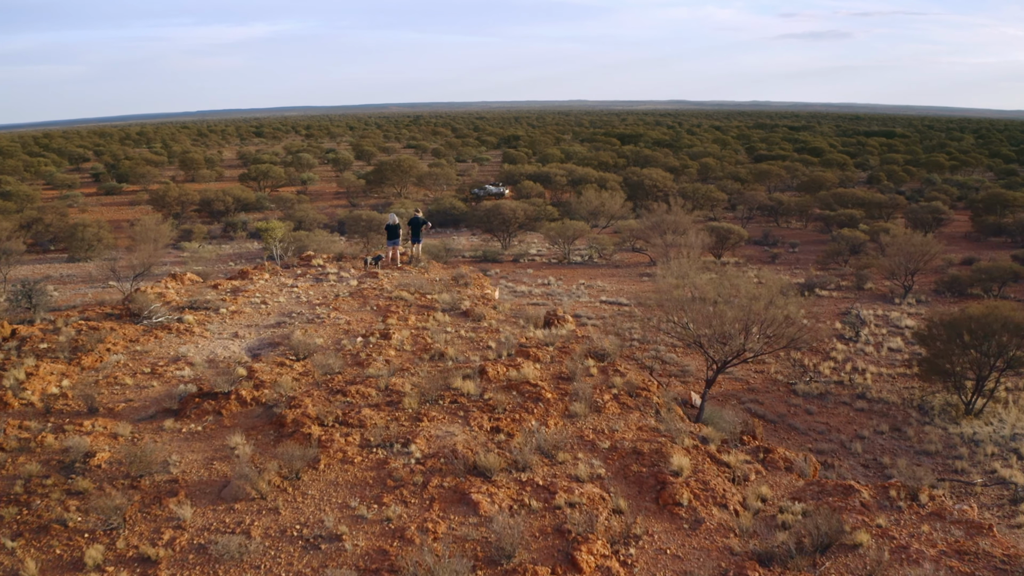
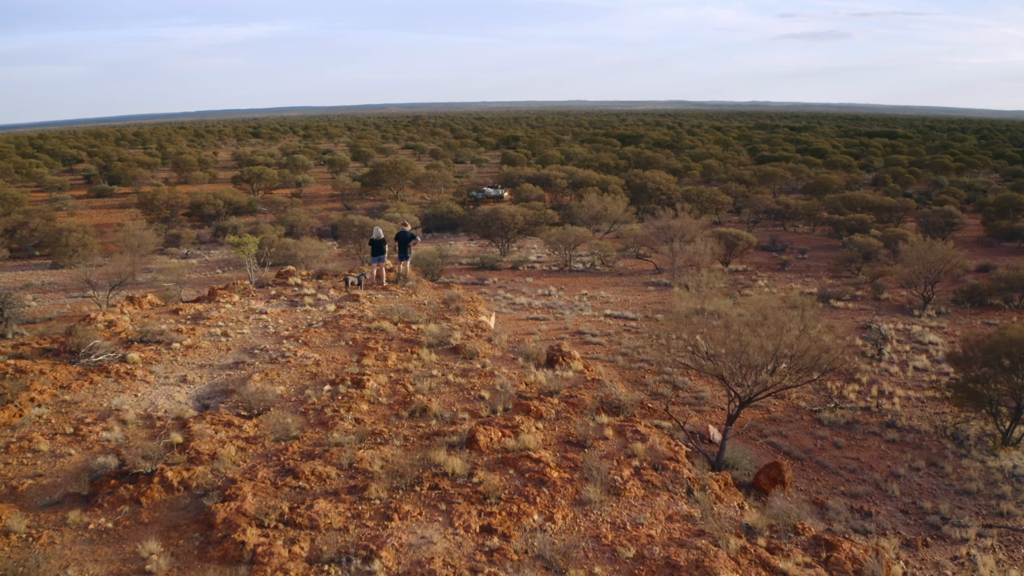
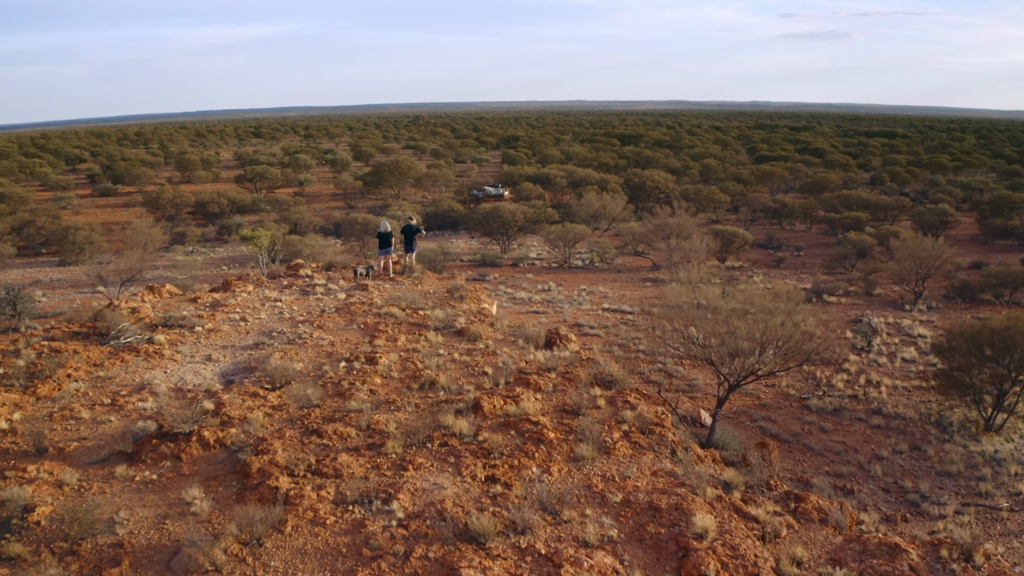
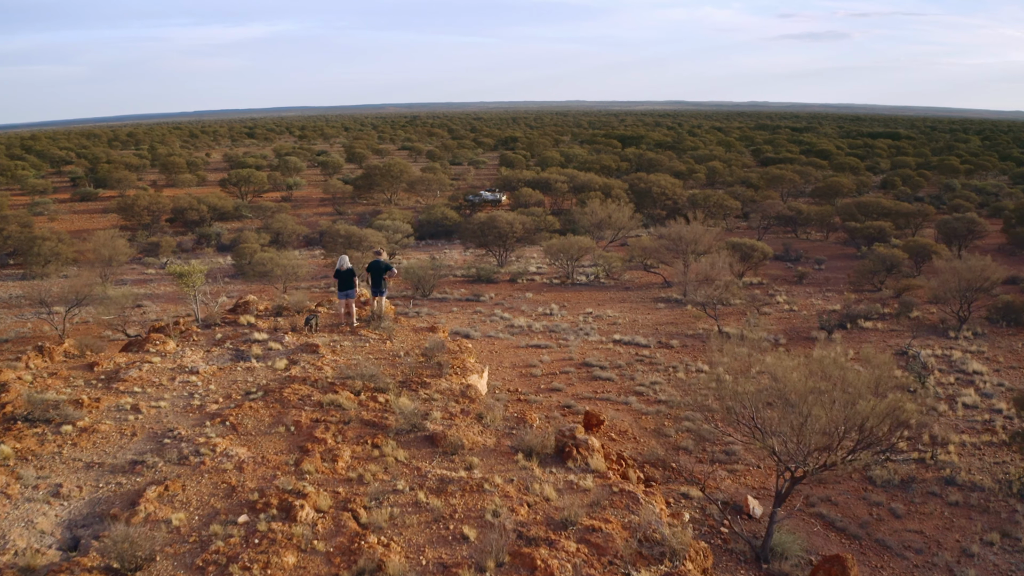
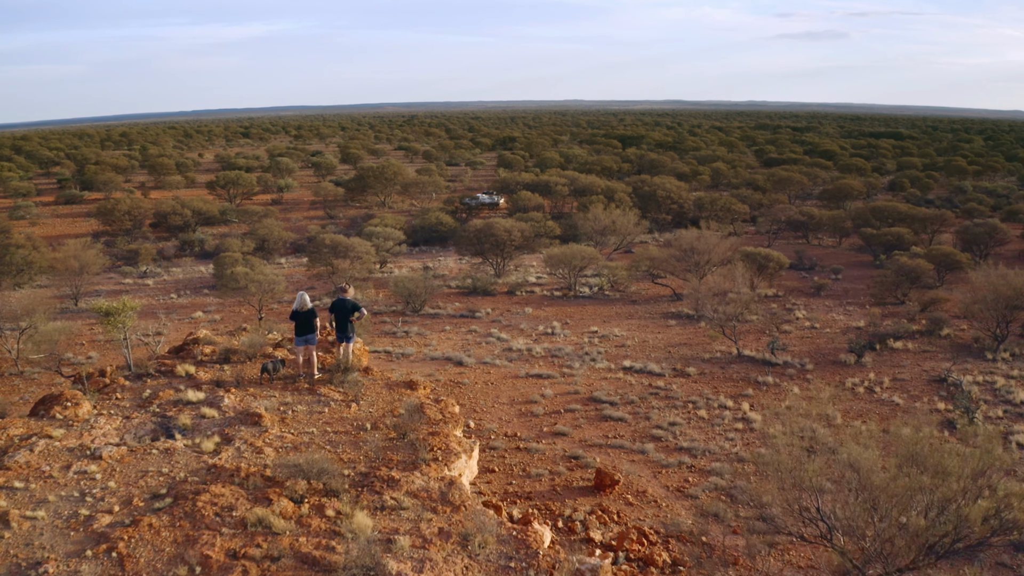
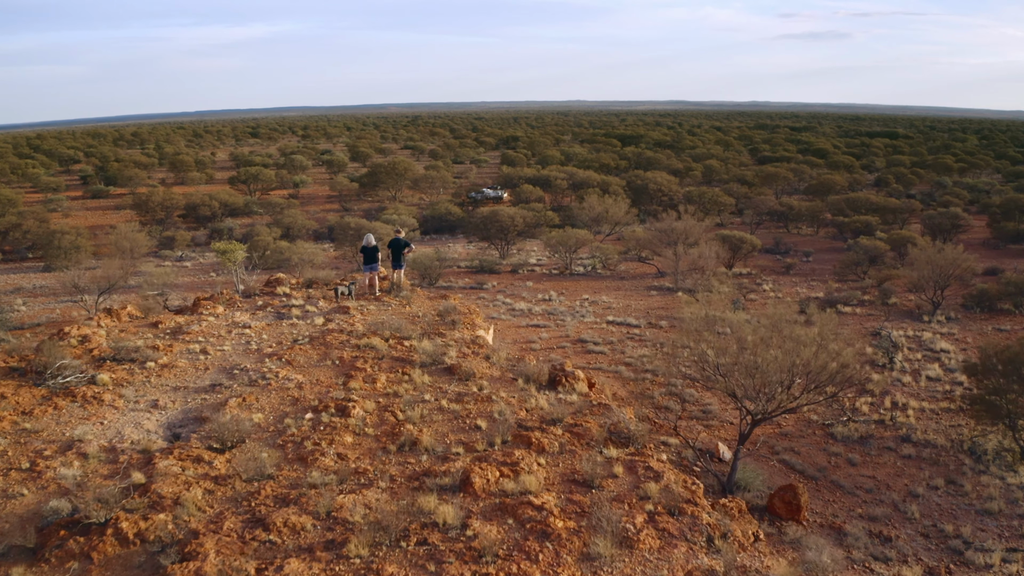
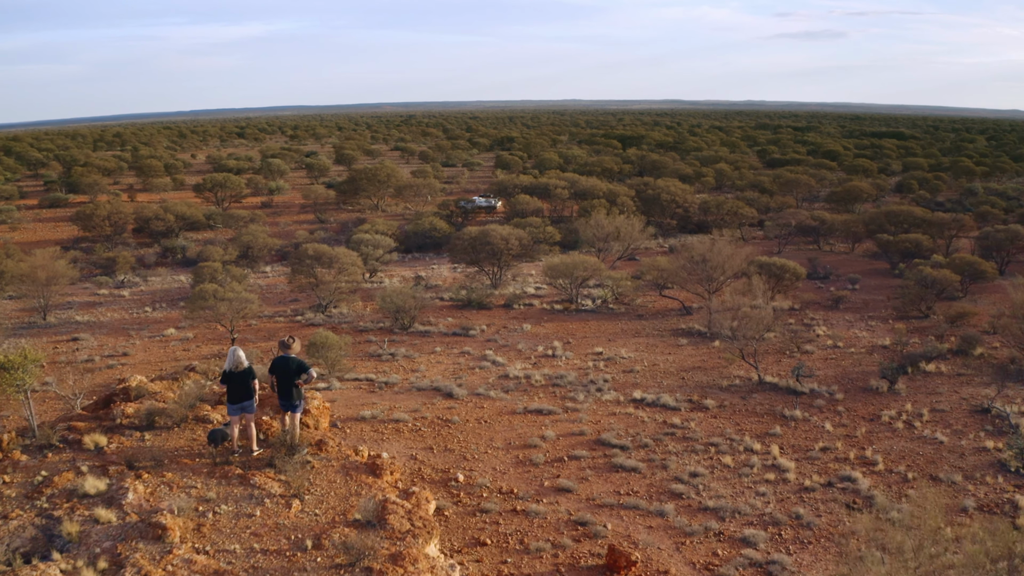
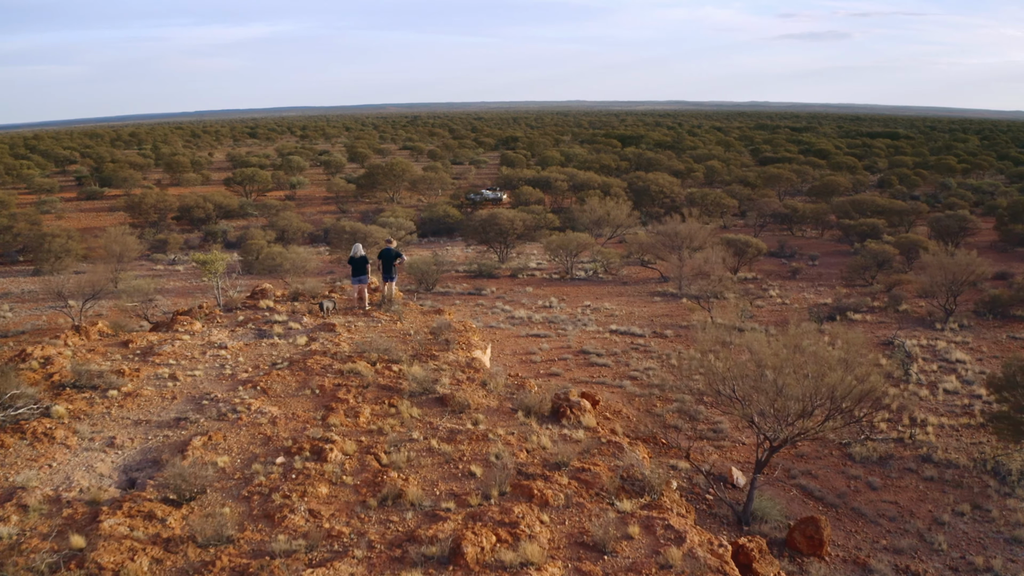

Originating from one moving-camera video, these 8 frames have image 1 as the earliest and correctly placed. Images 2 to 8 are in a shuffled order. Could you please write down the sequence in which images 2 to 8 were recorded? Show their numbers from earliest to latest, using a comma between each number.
3, 2, 6, 8, 4, 5, 7
